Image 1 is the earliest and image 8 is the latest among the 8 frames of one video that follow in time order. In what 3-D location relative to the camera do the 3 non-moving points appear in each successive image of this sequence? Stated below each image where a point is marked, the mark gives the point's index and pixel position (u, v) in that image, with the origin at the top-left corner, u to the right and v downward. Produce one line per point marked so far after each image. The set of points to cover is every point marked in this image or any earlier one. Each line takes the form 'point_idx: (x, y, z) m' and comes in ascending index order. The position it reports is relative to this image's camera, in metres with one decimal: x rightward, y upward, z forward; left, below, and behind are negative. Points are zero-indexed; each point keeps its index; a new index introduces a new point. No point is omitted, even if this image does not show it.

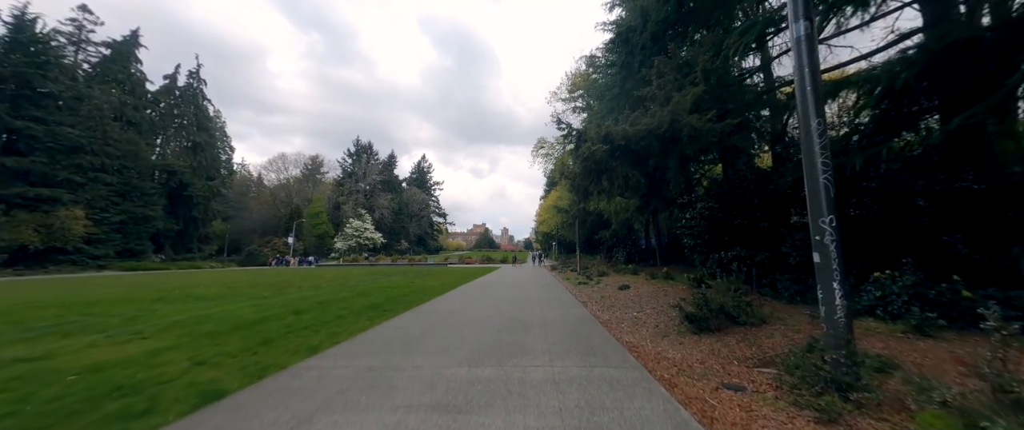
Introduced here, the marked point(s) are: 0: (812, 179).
0: (+4.3, +0.5, +4.4) m
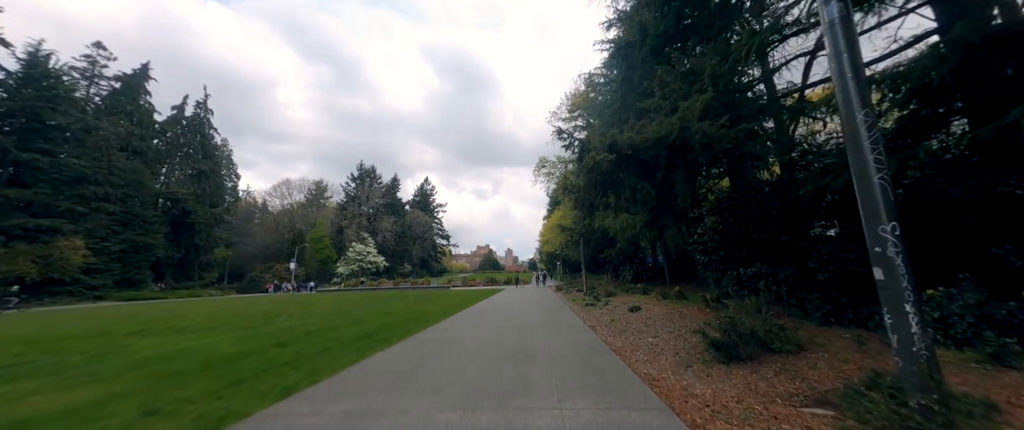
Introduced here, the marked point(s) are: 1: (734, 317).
0: (+4.2, +0.4, +3.7) m
1: (+4.7, -2.2, +6.7) m
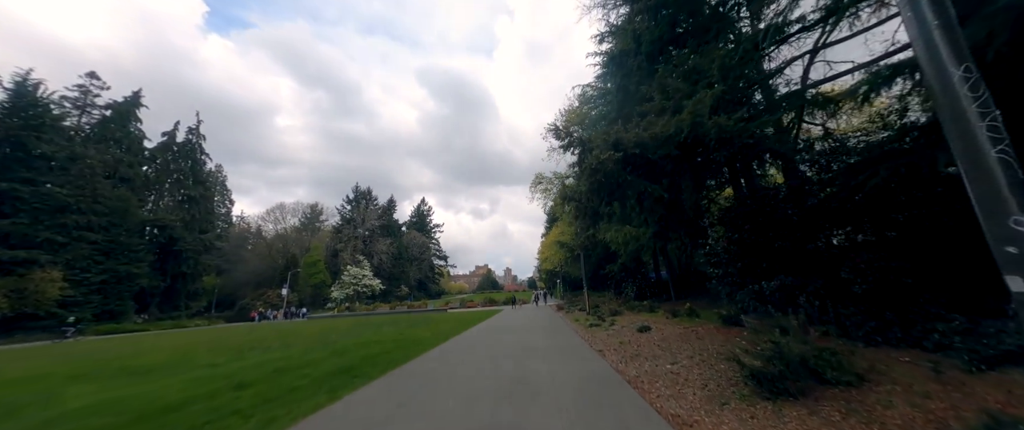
0: (+4.0, +0.5, +2.7) m
1: (+4.7, -2.2, +5.5) m
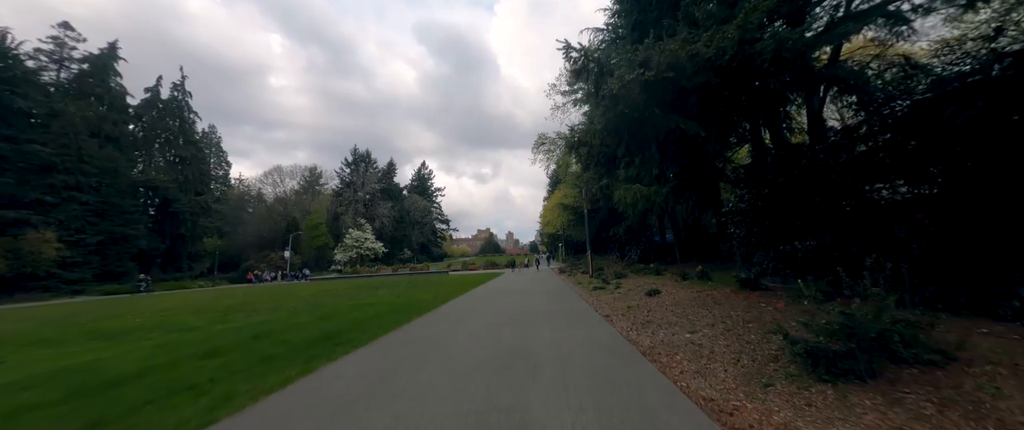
0: (+4.0, +1.1, +1.3) m
1: (+4.6, -1.3, +4.4) m
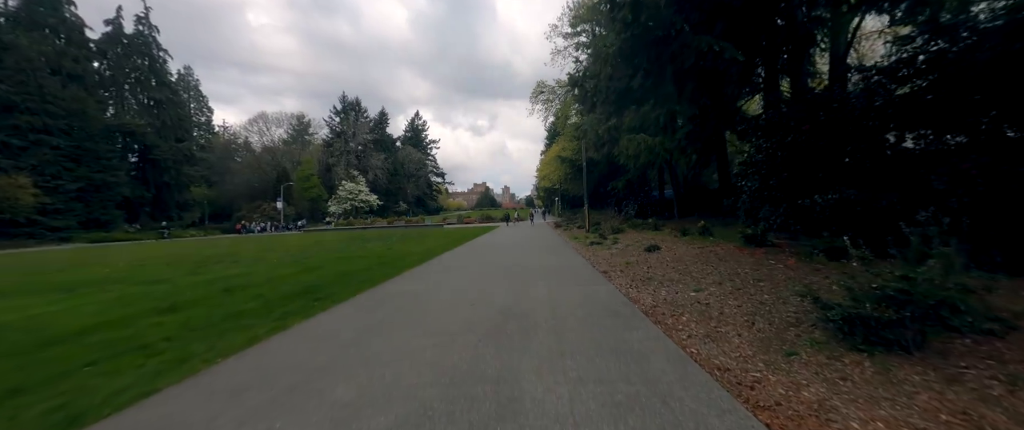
0: (+3.9, +1.3, +0.3) m
1: (+4.5, -0.7, +3.7) m
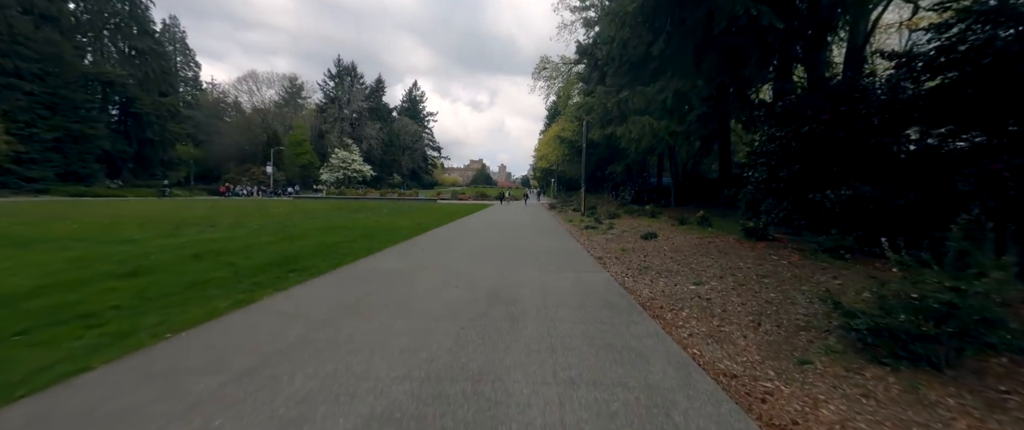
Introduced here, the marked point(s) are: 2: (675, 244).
0: (+4.0, +1.0, -0.2) m
1: (+4.4, -0.7, +3.3) m
2: (+5.6, -1.0, +10.6) m
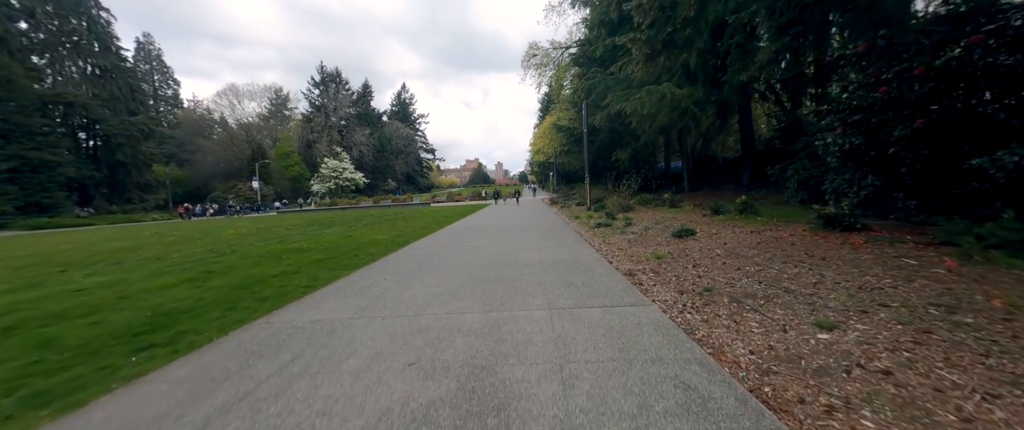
0: (+3.7, +1.1, -3.0) m
1: (+4.2, -0.6, +0.5) m
2: (+5.4, -0.7, +7.9) m
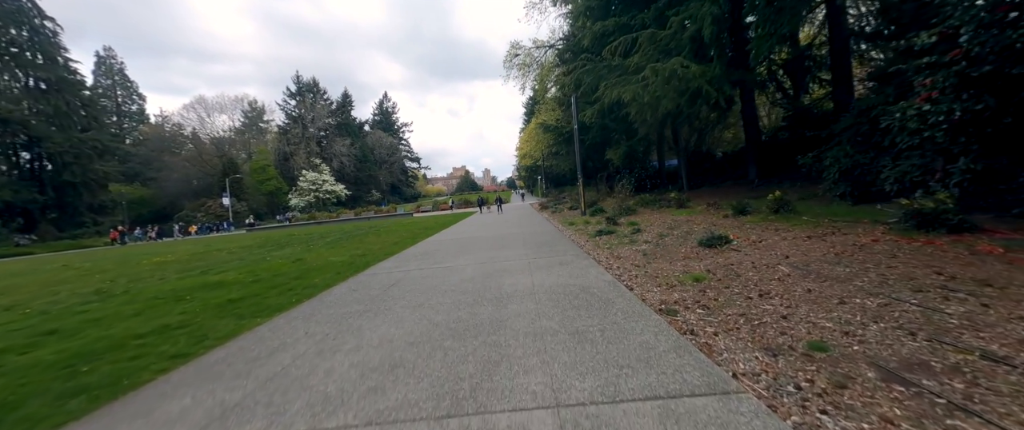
0: (+3.6, +1.2, -5.2) m
1: (+4.1, -0.5, -1.6) m
2: (+5.1, -0.8, +5.7) m
